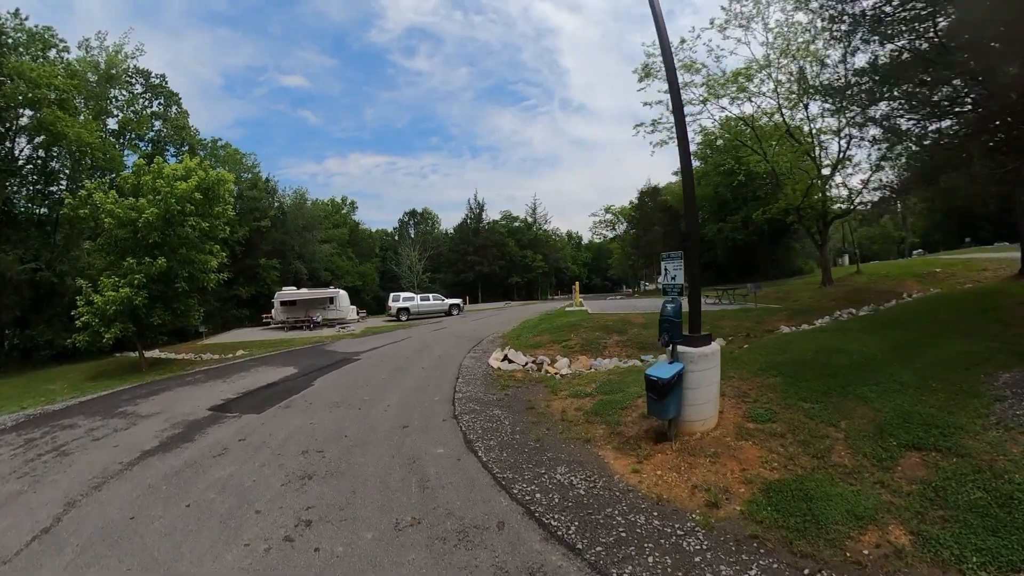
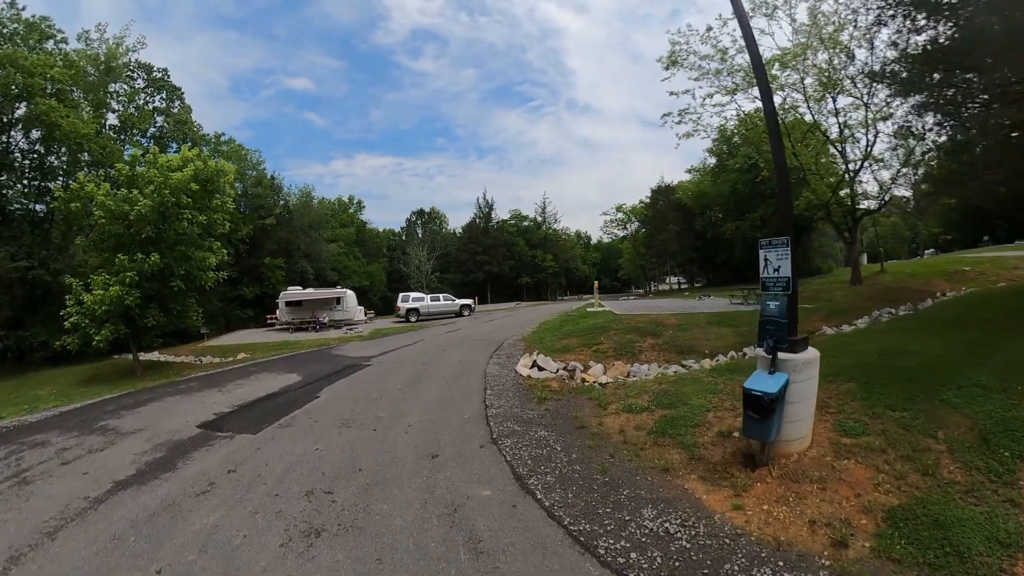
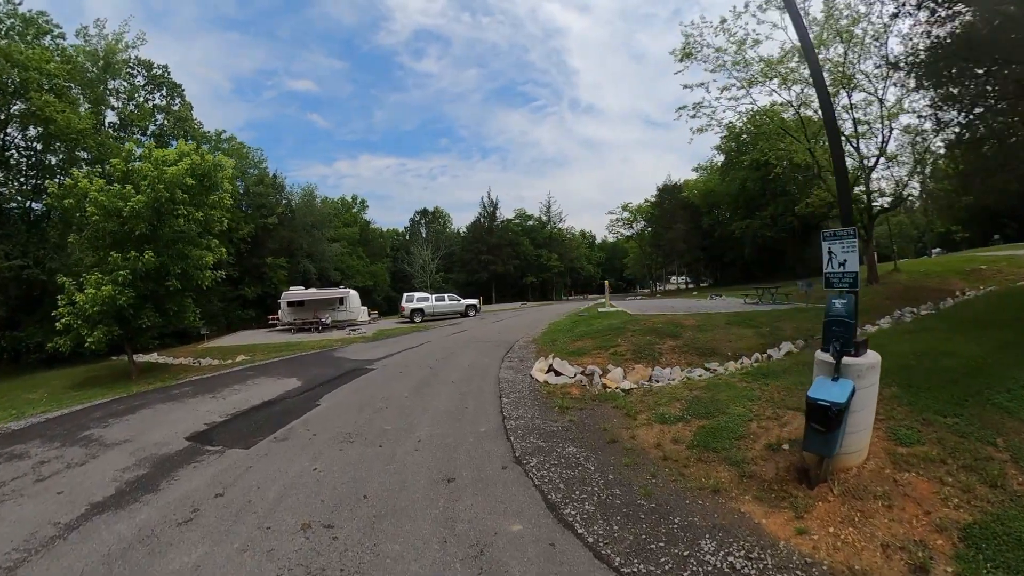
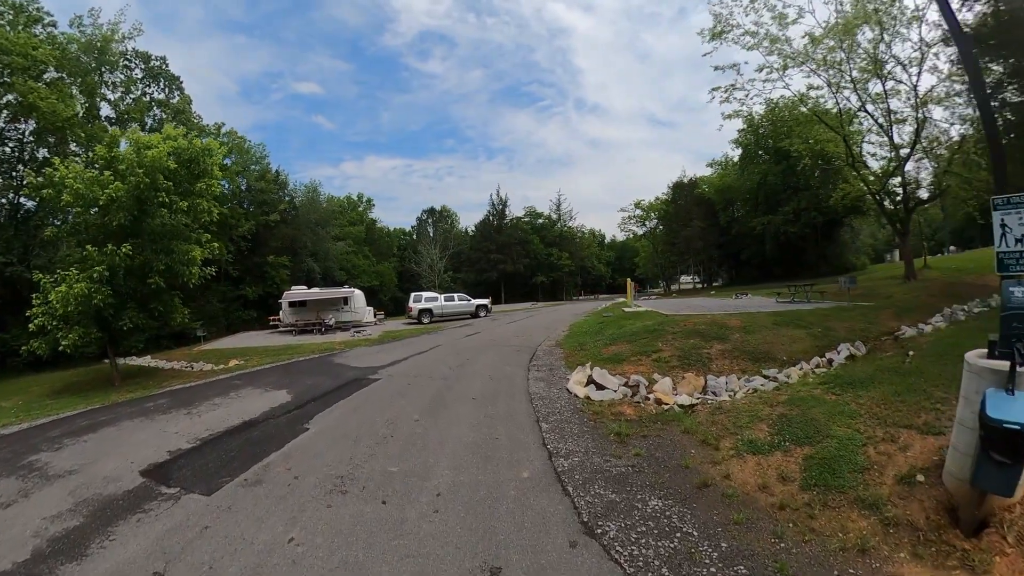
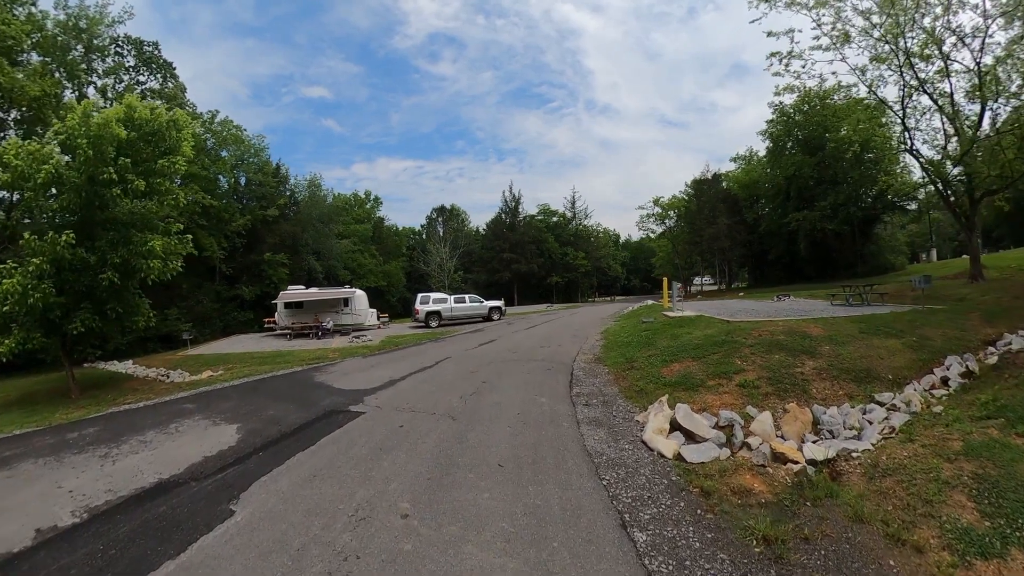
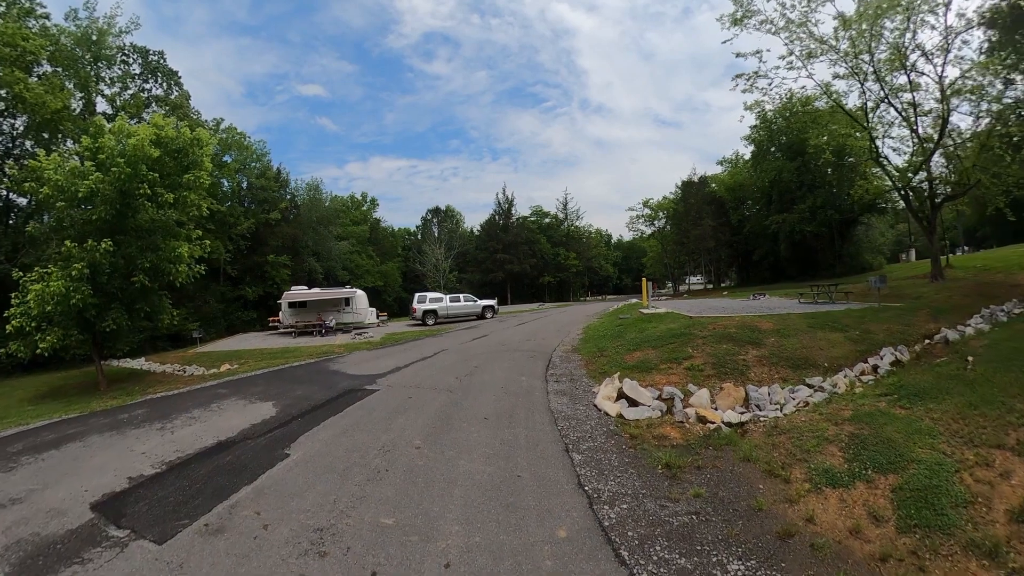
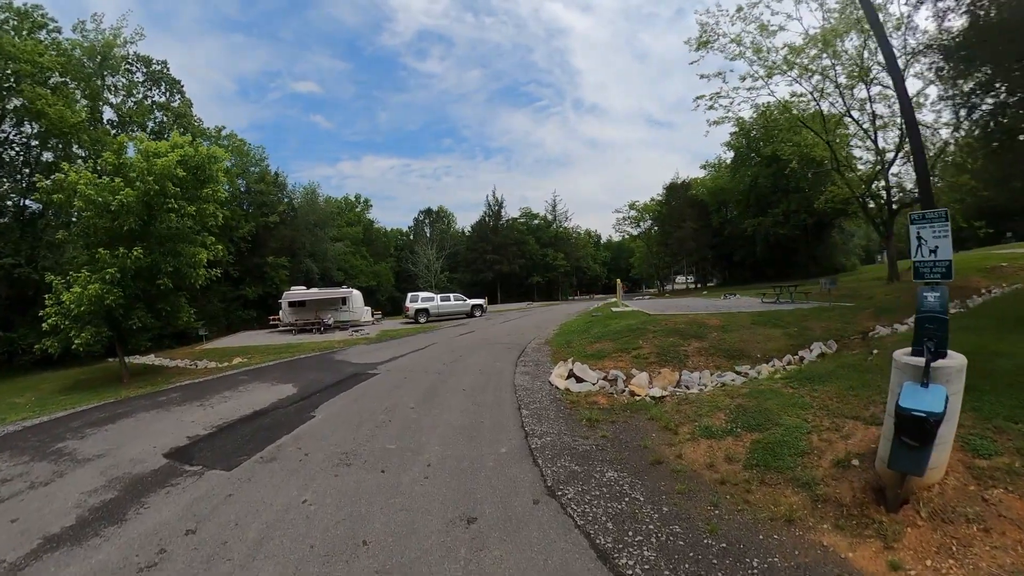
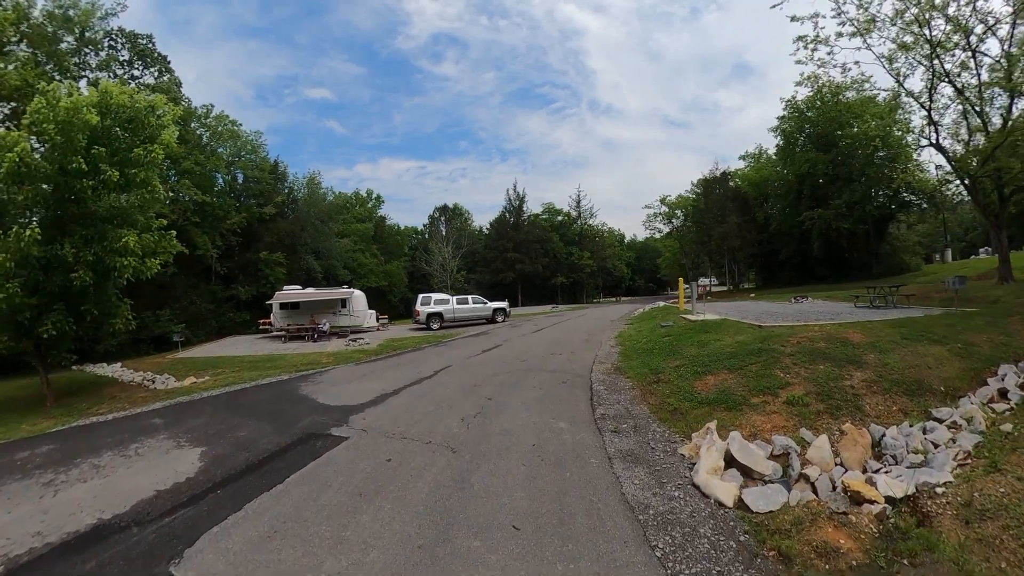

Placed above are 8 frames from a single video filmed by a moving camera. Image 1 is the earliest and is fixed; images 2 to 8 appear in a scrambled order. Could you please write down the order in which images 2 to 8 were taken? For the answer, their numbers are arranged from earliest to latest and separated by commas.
2, 3, 7, 4, 6, 5, 8
